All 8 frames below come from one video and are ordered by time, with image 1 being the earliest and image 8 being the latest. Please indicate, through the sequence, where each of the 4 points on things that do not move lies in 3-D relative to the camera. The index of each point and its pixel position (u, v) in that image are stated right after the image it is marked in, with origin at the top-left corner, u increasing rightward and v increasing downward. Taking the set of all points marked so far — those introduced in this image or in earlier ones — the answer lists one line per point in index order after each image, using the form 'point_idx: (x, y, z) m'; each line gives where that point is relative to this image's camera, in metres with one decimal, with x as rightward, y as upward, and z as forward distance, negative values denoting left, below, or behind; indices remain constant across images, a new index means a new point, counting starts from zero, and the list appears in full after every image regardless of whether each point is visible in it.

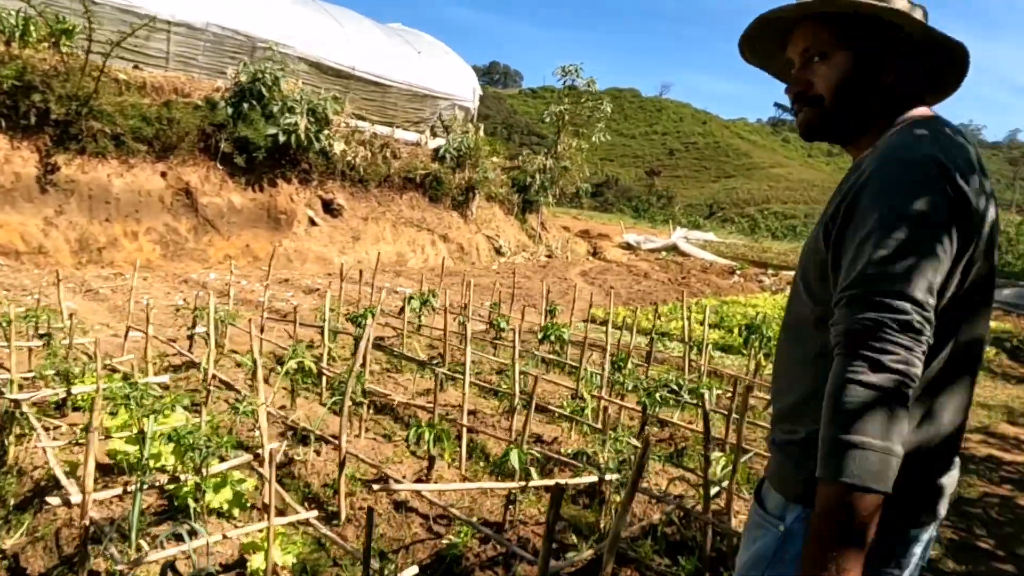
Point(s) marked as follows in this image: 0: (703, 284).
0: (+4.4, +0.1, +17.4) m
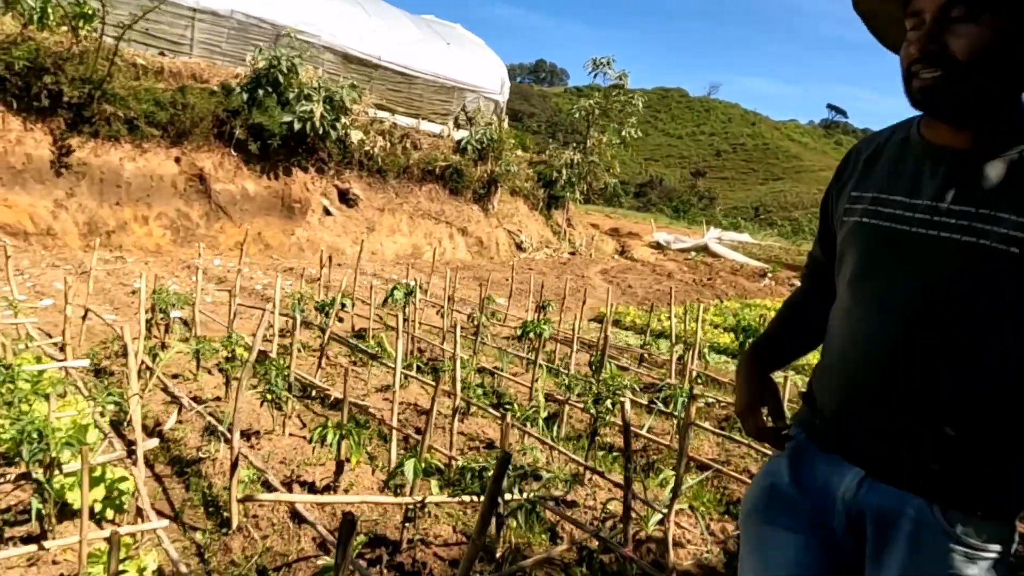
0: (+4.7, +0.1, +16.7) m
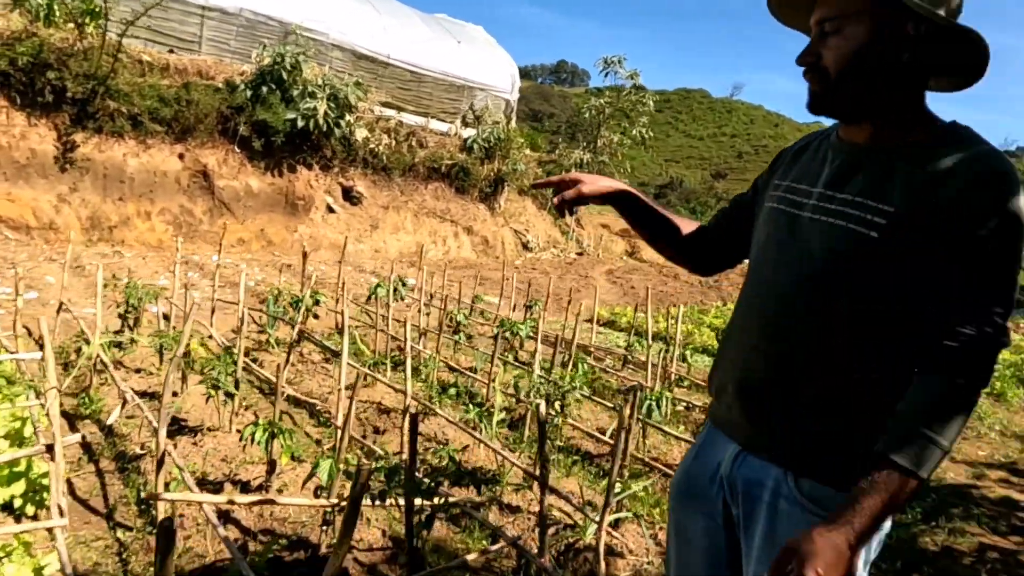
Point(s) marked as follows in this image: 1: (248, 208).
0: (+4.8, 0.0, +16.5) m
1: (-5.1, +1.6, +14.8) m
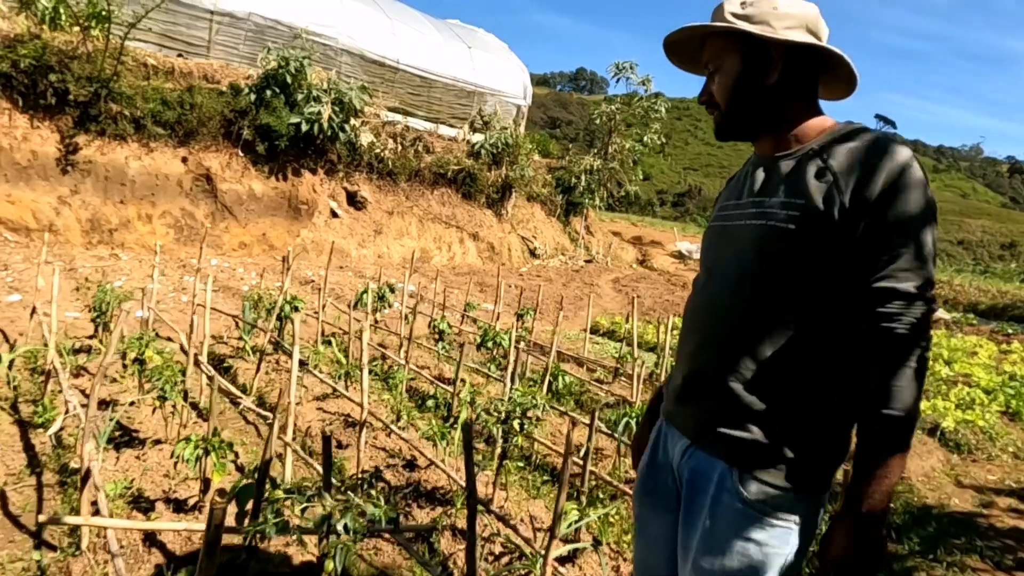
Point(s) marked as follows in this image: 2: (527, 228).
0: (+4.9, -0.2, +16.1) m
1: (-5.0, +1.5, +14.7) m
2: (+0.4, +1.6, +19.9) m
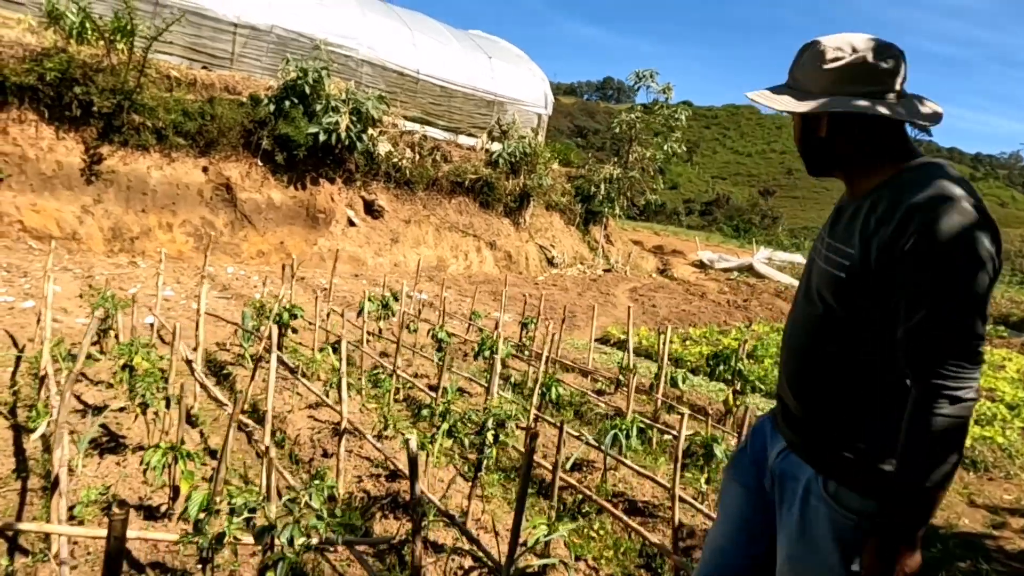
0: (+5.3, -0.4, +15.9) m
1: (-4.7, +1.3, +14.9) m
2: (+0.9, +1.3, +19.8) m
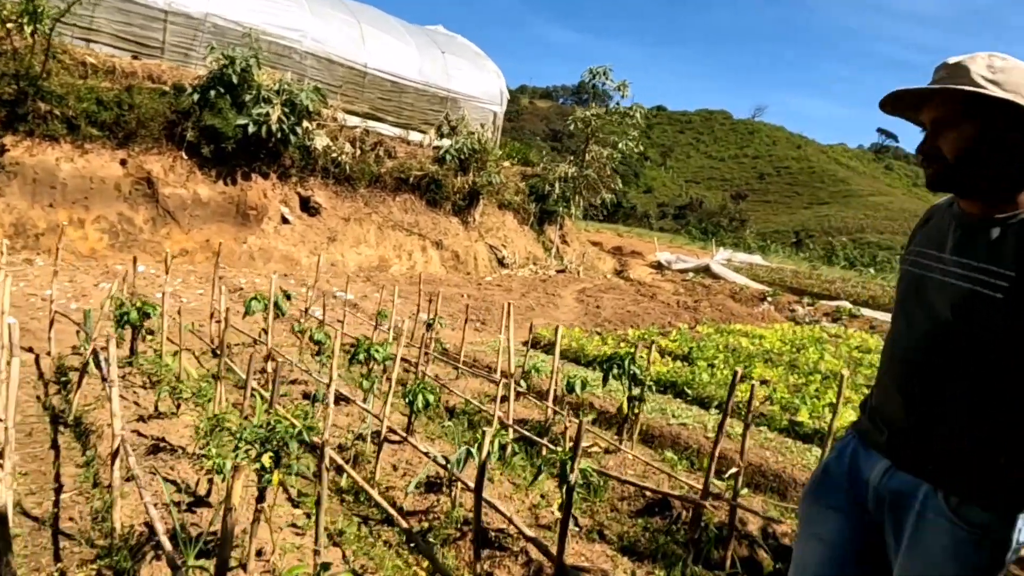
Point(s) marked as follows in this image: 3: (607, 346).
0: (+4.1, -0.4, +15.4) m
1: (-5.9, +1.3, +14.1) m
2: (-0.4, +1.3, +19.2) m
3: (+1.2, -0.7, +9.8) m
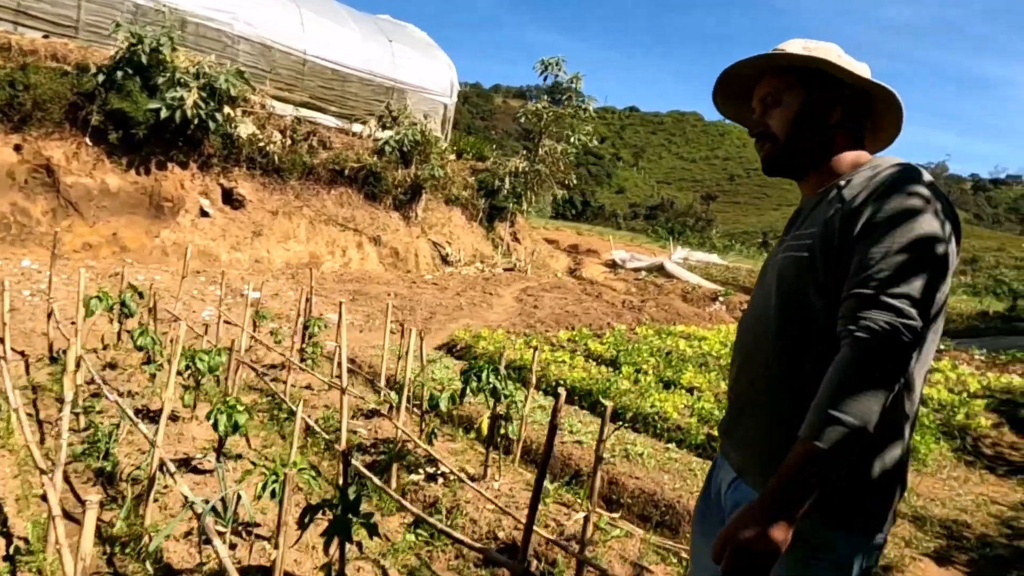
0: (+2.9, -0.4, +14.7) m
1: (-7.0, +1.4, +13.1) m
2: (-1.7, +1.3, +18.3) m
3: (+0.2, -0.7, +8.9) m
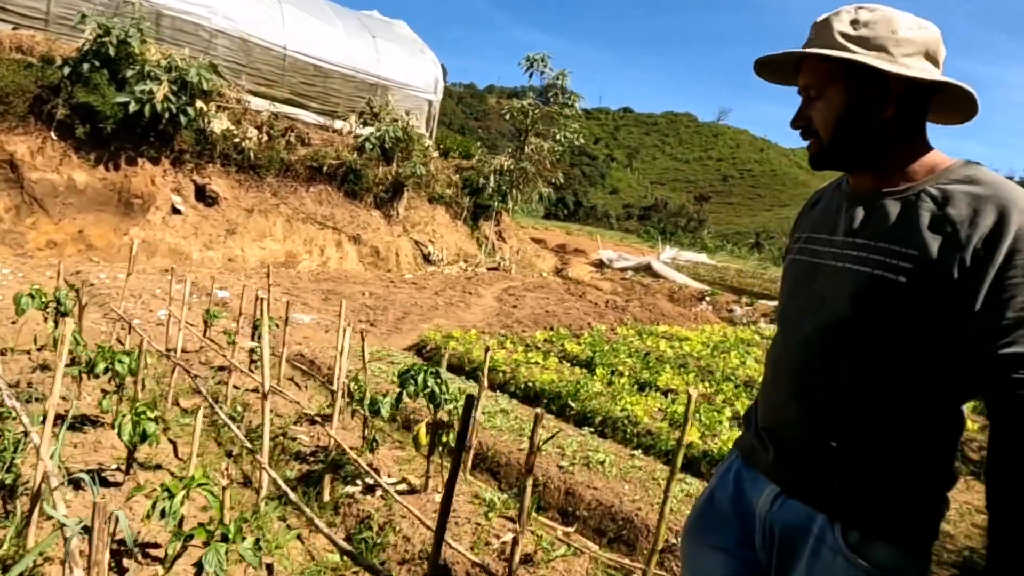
0: (+2.5, -0.4, +14.4) m
1: (-7.4, +1.4, +12.7) m
2: (-2.1, +1.3, +18.0) m
3: (-0.1, -0.7, +8.6) m
